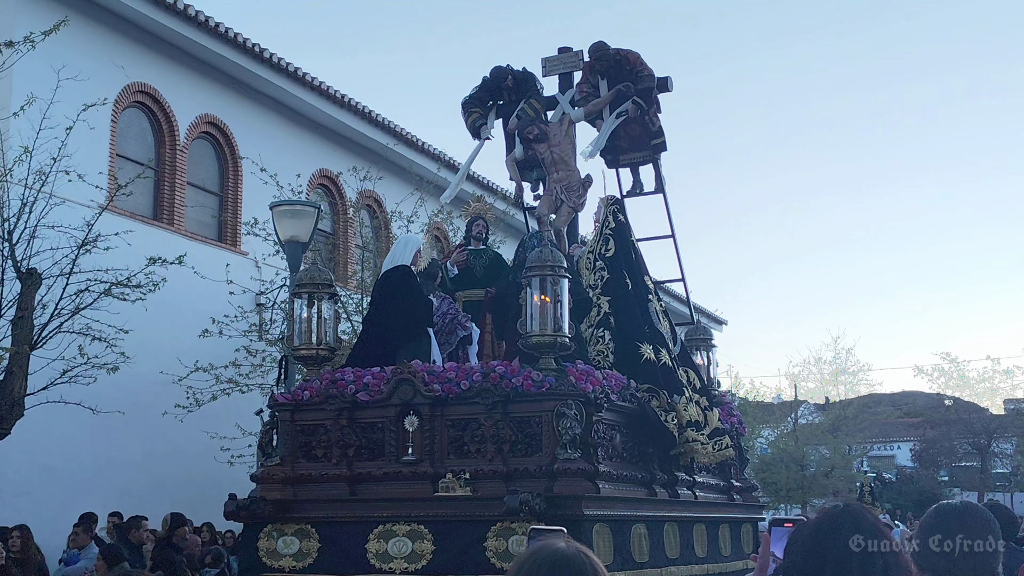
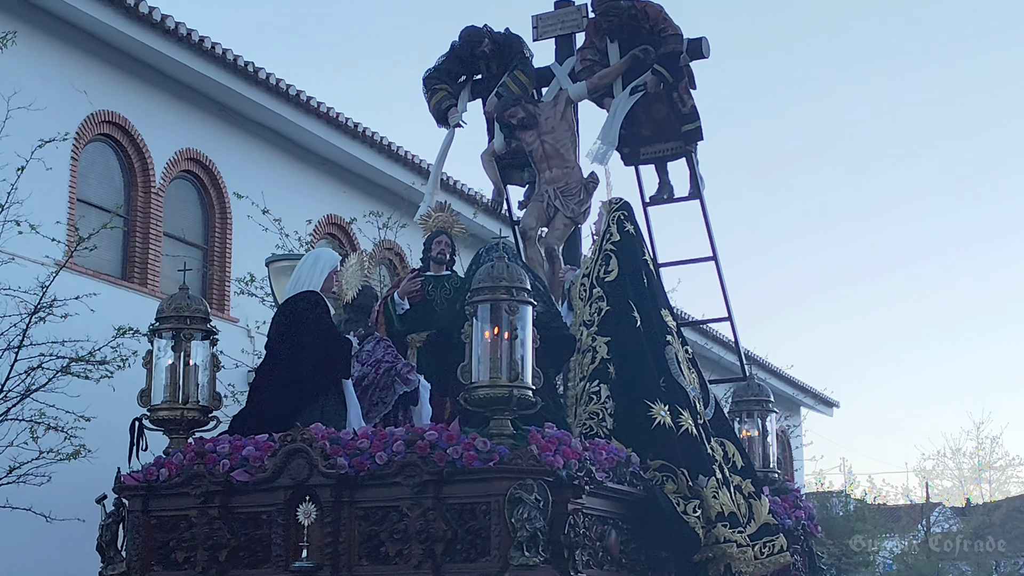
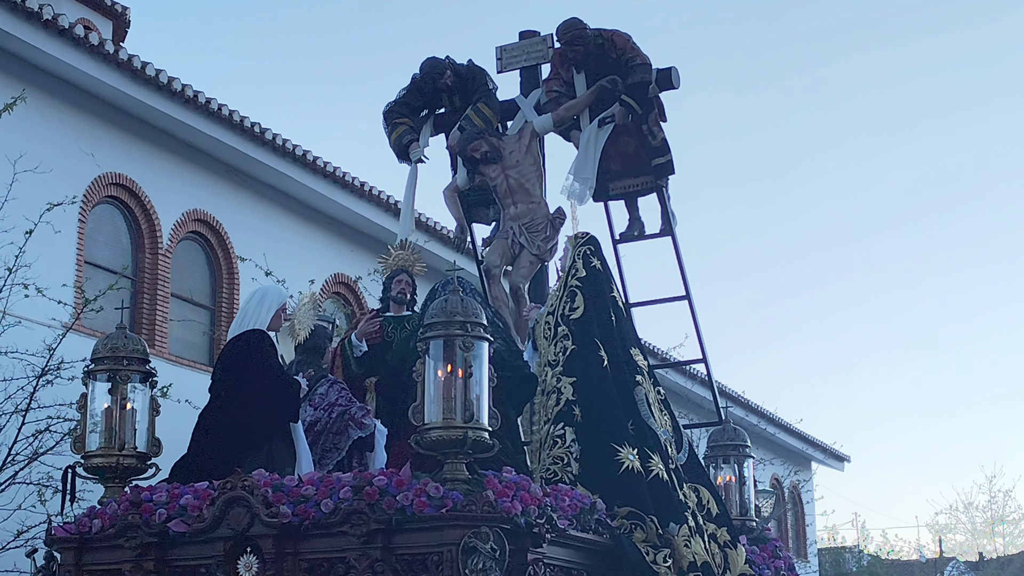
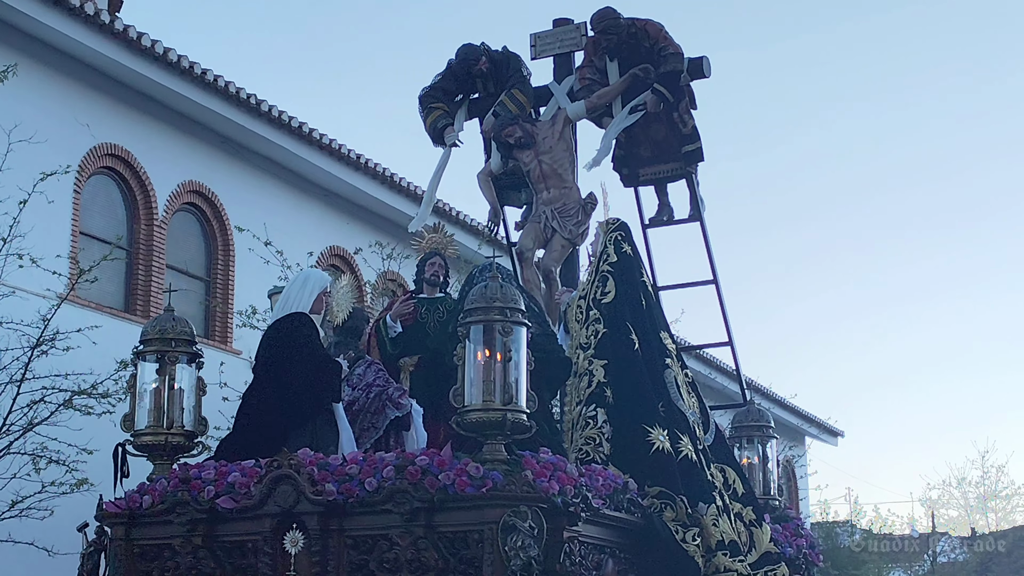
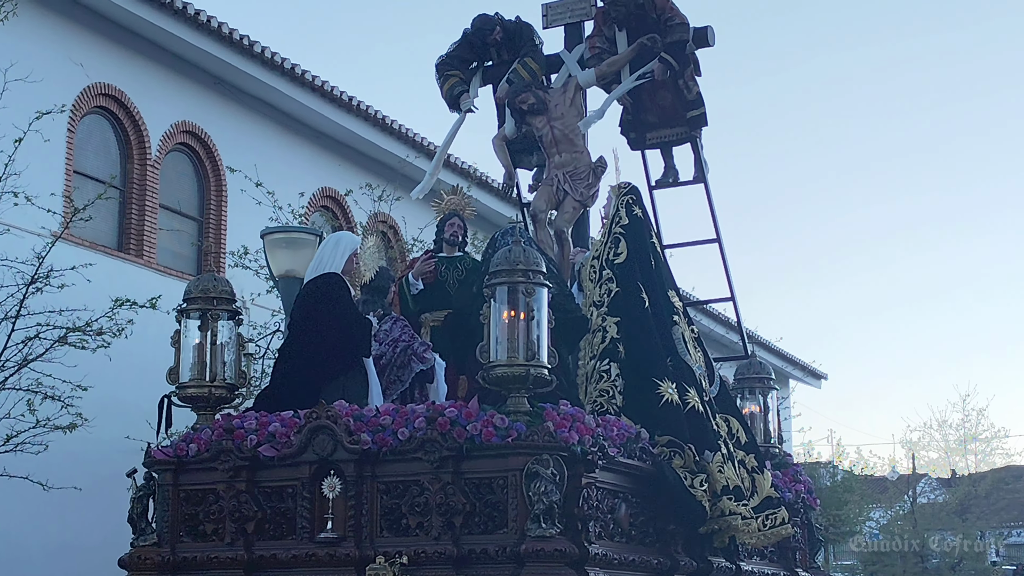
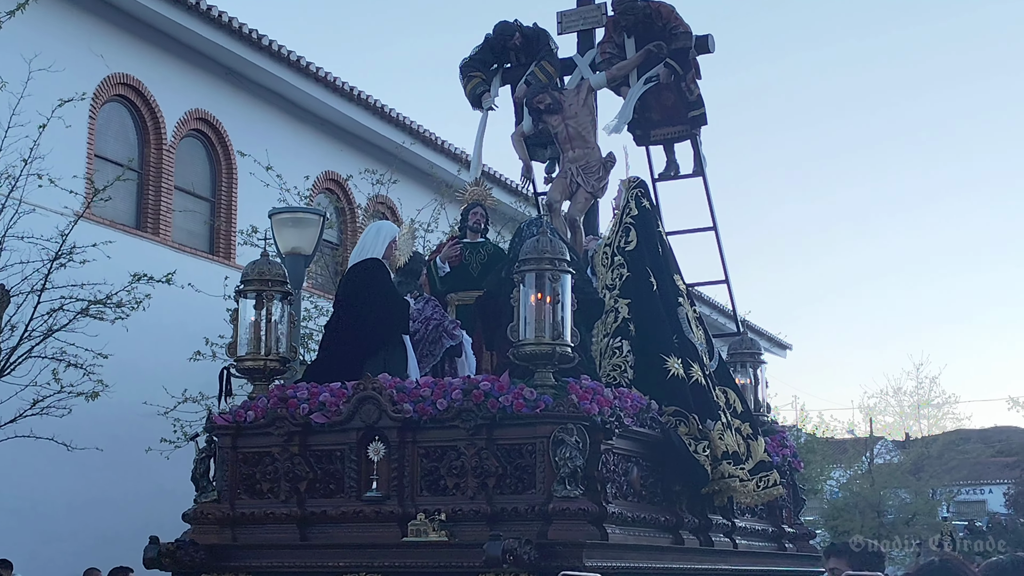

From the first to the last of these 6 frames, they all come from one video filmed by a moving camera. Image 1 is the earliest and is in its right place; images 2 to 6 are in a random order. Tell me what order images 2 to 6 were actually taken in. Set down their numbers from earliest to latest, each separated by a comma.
6, 5, 2, 4, 3
